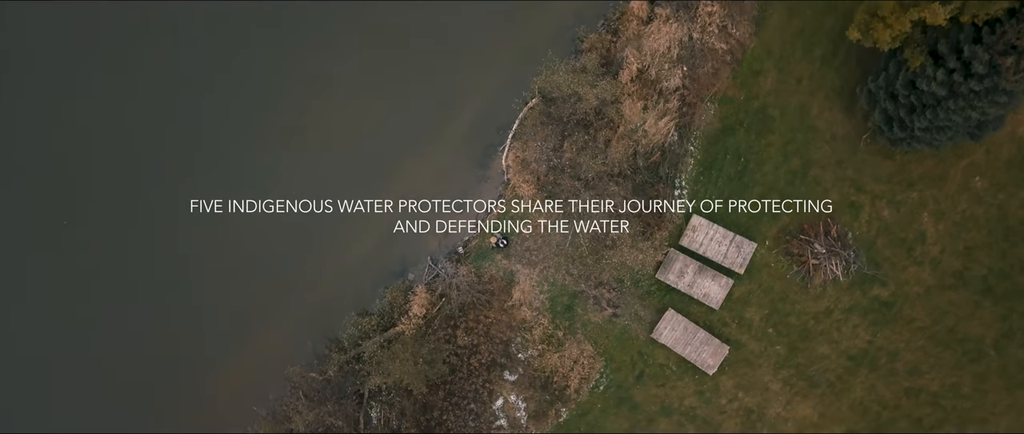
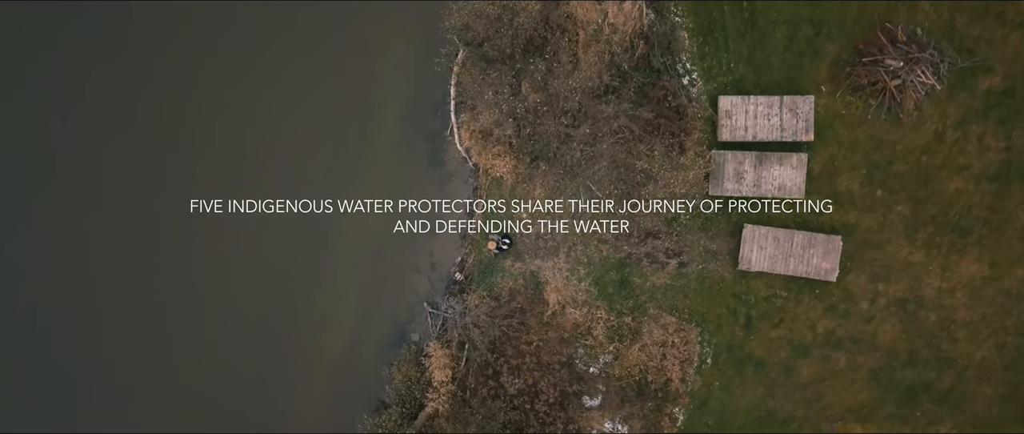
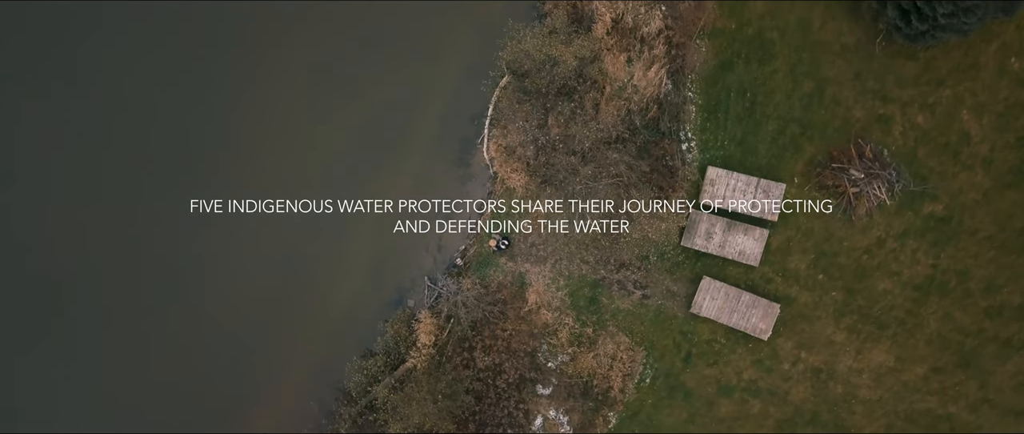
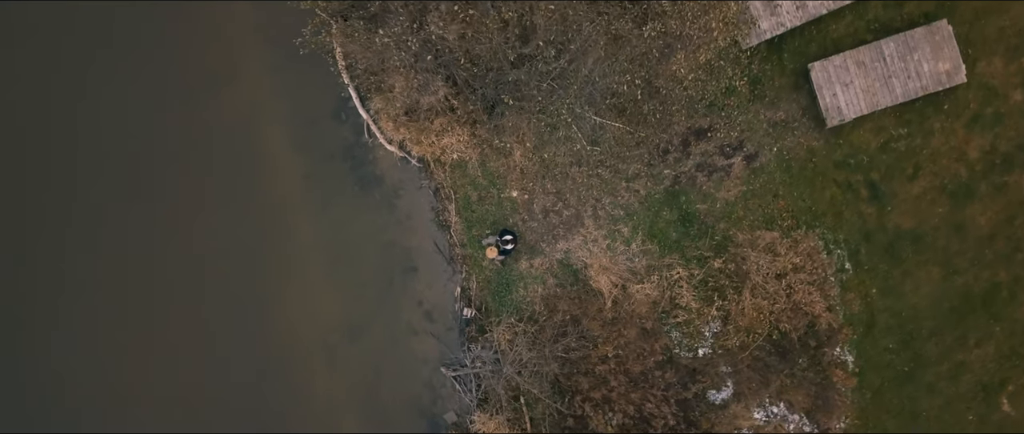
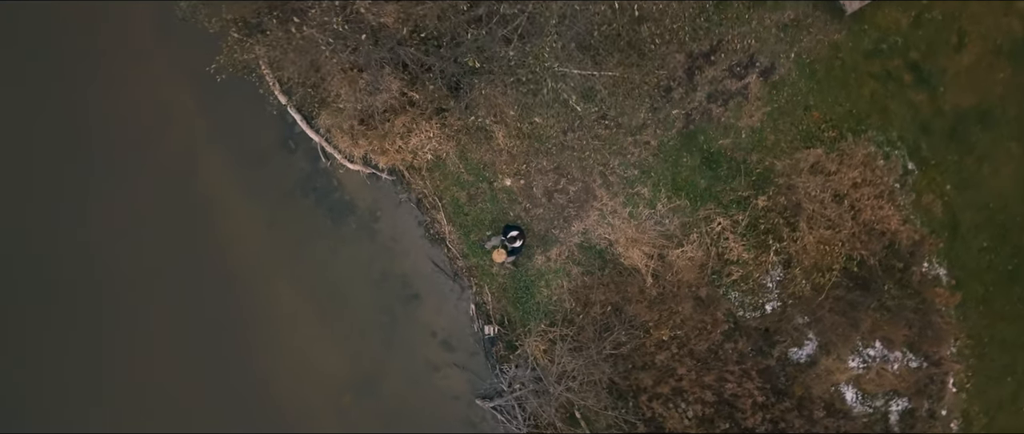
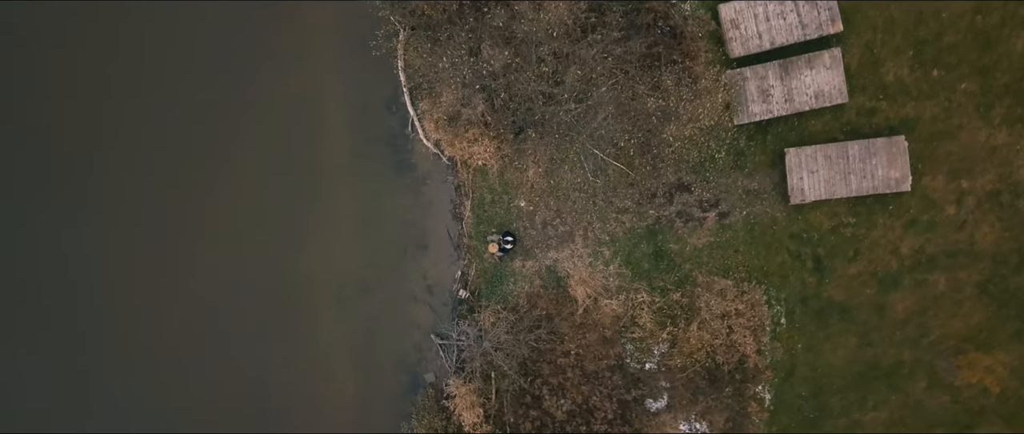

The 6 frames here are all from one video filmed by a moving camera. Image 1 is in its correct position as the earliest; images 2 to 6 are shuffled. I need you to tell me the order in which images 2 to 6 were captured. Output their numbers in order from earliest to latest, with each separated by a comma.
3, 2, 6, 4, 5
